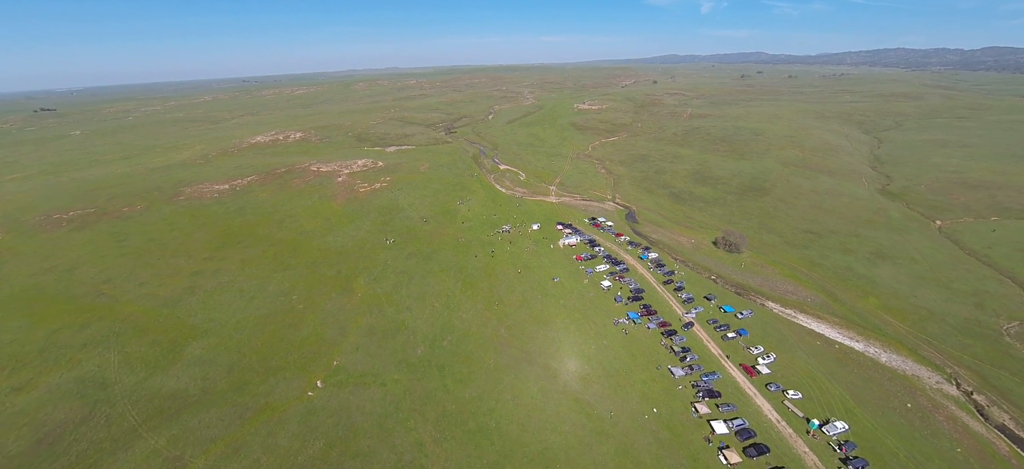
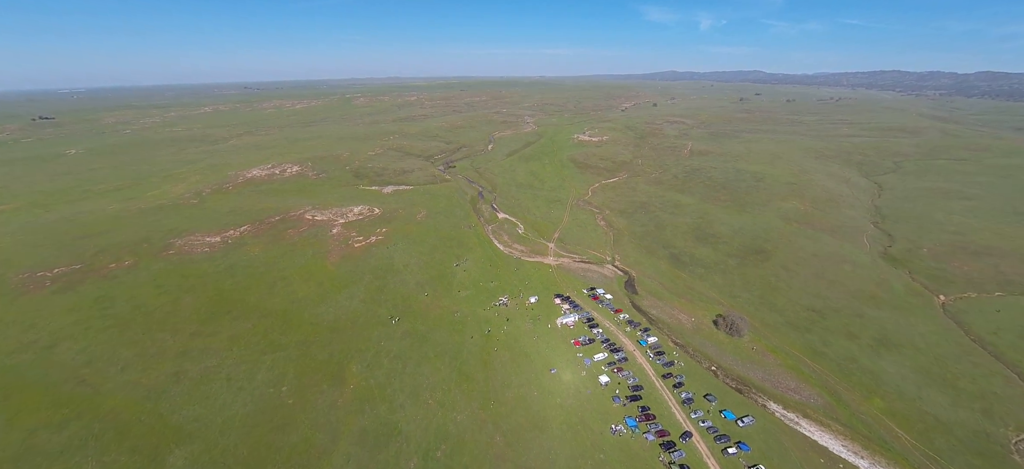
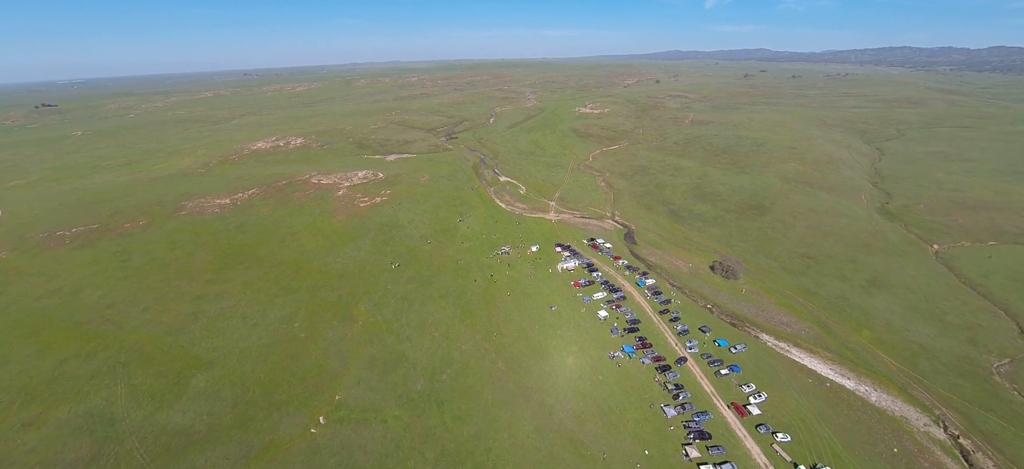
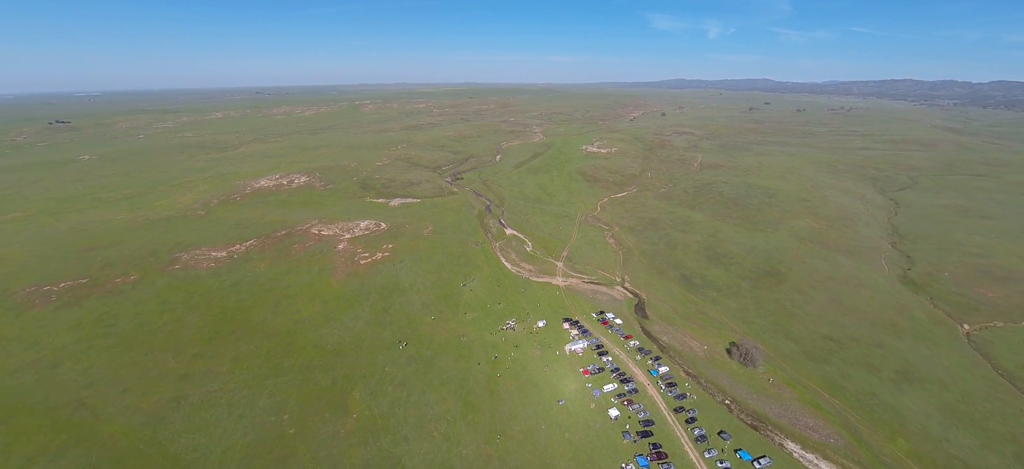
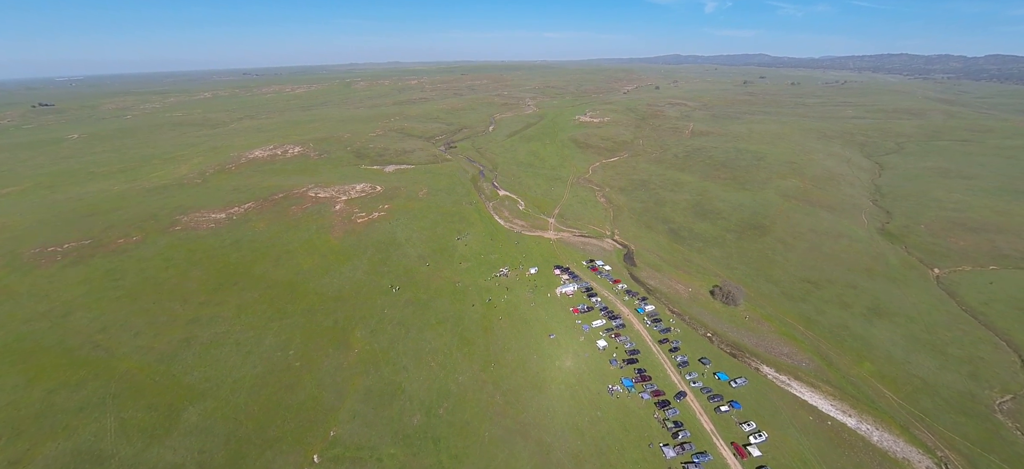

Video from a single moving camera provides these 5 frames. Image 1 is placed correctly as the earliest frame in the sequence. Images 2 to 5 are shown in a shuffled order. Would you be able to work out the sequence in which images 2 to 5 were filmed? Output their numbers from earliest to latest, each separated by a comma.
3, 5, 2, 4
